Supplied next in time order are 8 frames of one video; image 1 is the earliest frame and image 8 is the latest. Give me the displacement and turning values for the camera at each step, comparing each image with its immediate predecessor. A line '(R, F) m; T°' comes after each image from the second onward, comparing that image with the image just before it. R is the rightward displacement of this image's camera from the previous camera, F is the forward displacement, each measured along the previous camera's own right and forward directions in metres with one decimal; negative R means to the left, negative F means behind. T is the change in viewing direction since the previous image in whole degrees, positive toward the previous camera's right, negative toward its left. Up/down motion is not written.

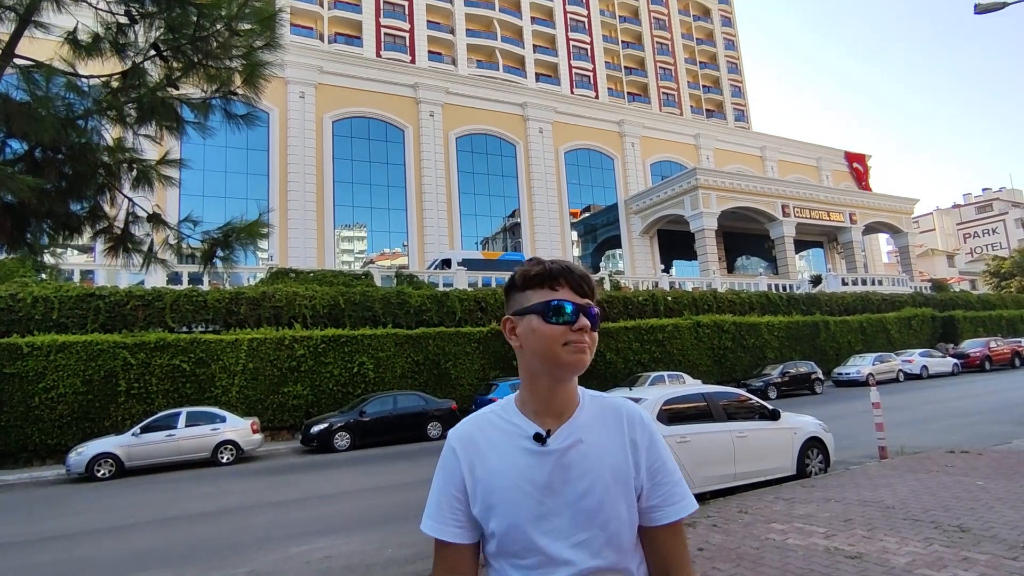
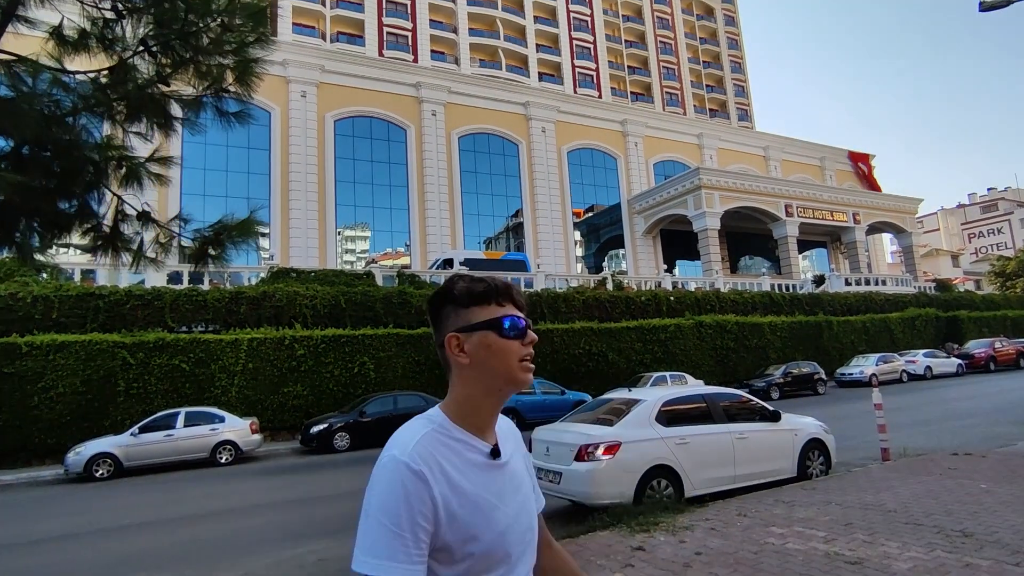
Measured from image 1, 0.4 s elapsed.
(+0.1, +0.1) m; 0°
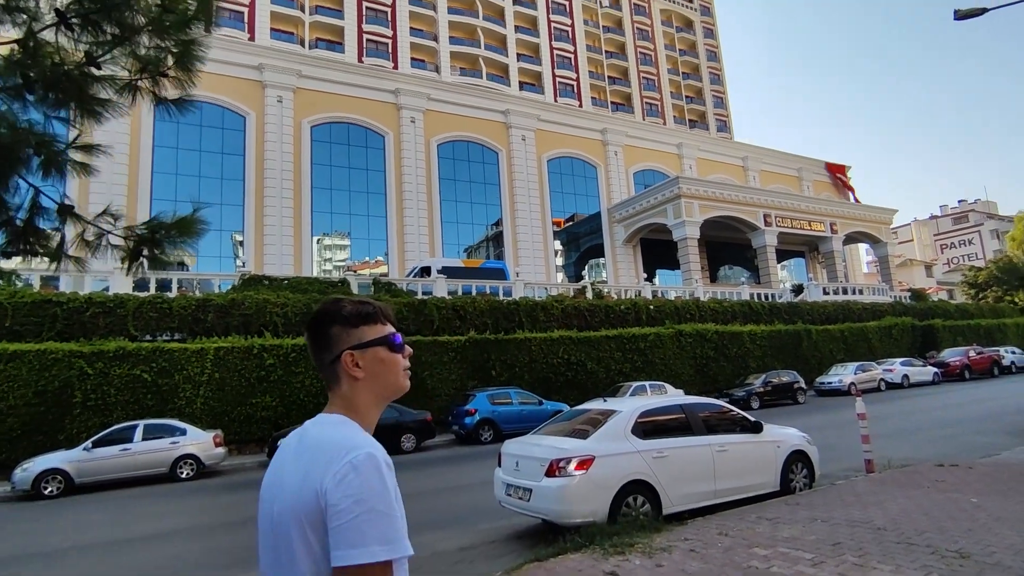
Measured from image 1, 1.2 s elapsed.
(+0.1, +0.4) m; +2°
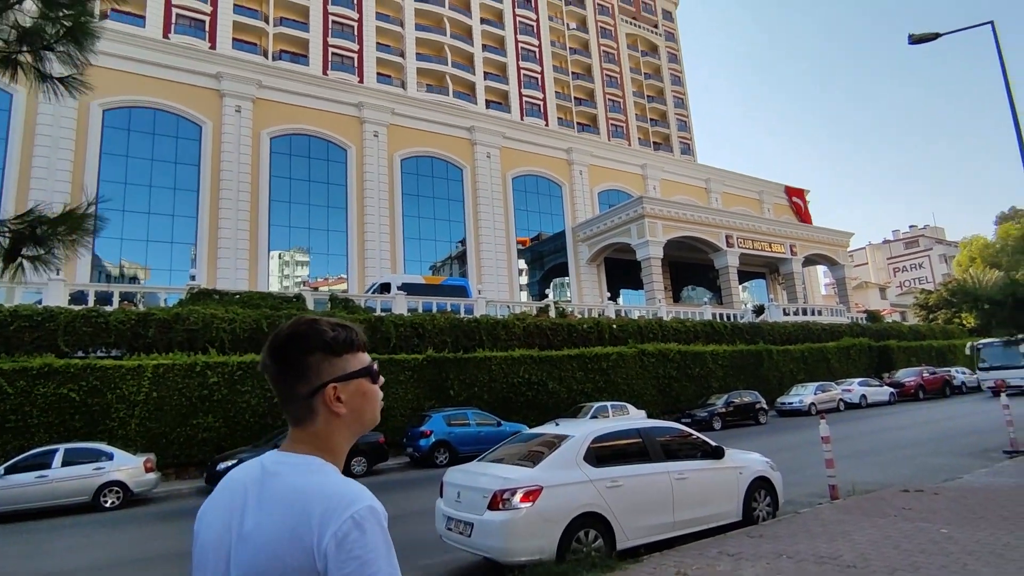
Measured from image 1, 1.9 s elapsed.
(+0.2, +0.5) m; +3°
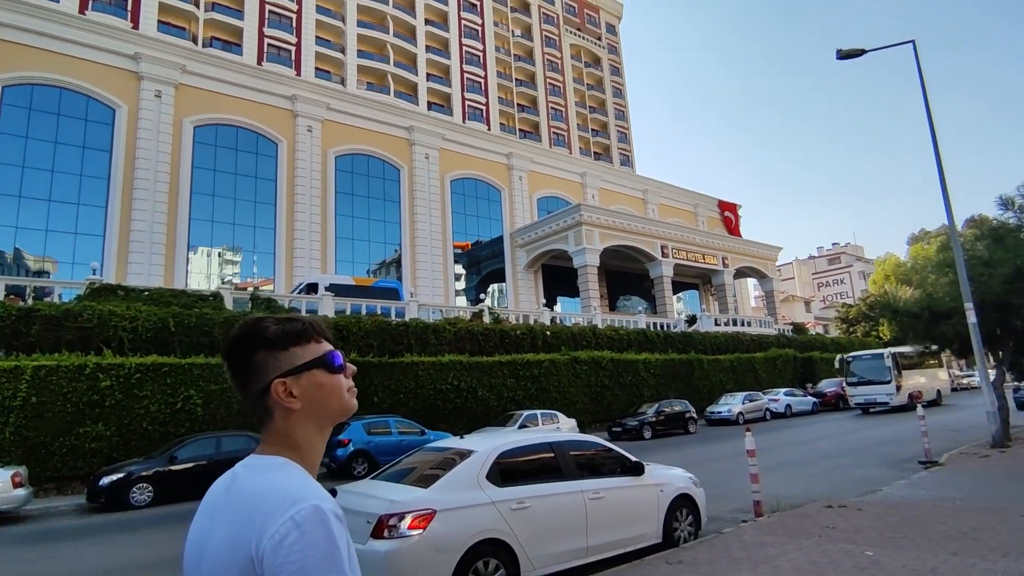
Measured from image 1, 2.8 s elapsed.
(+0.3, +0.6) m; +5°
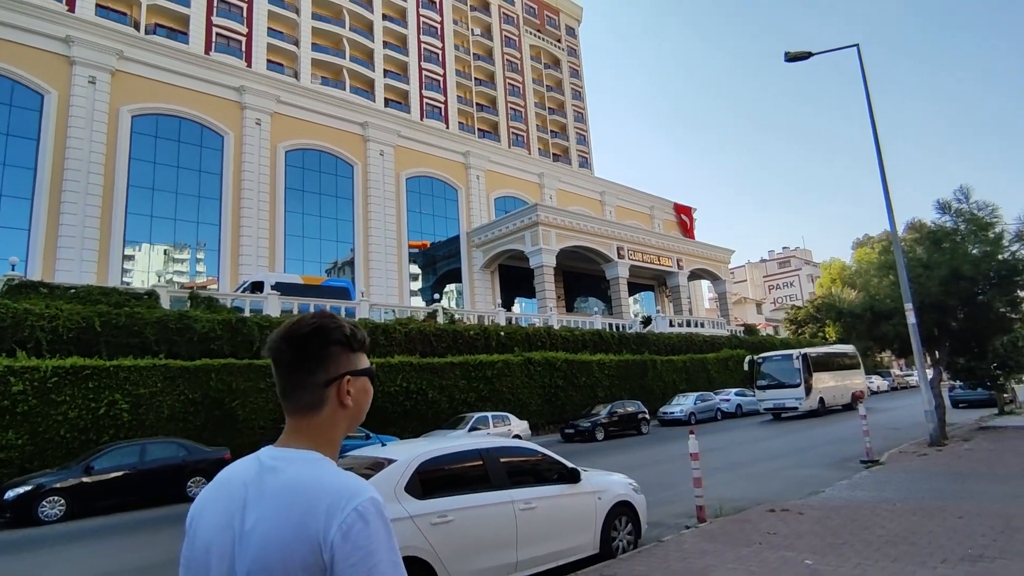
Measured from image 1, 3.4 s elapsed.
(+0.3, +0.3) m; +4°
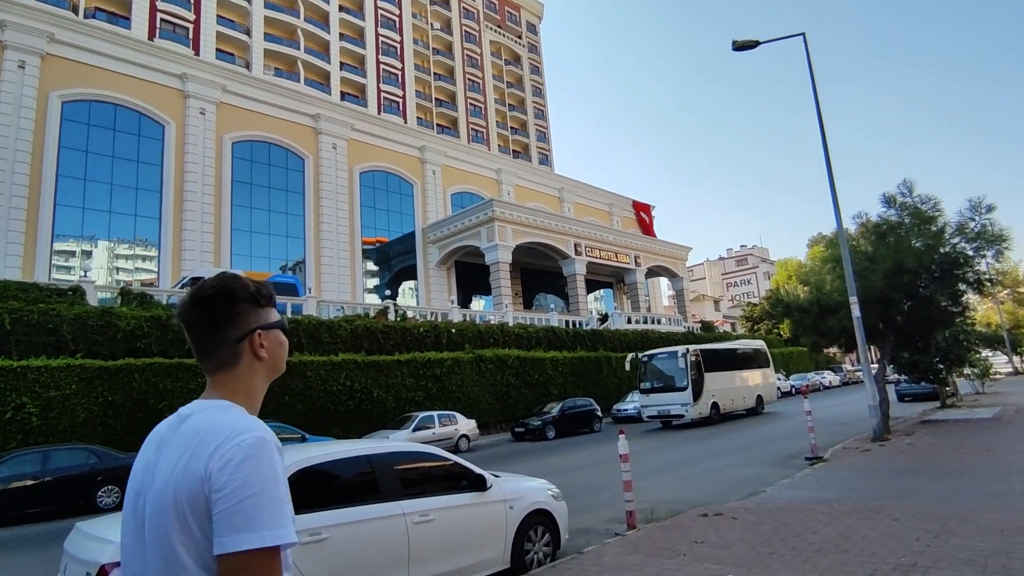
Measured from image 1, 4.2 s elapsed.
(+0.5, +0.5) m; +3°
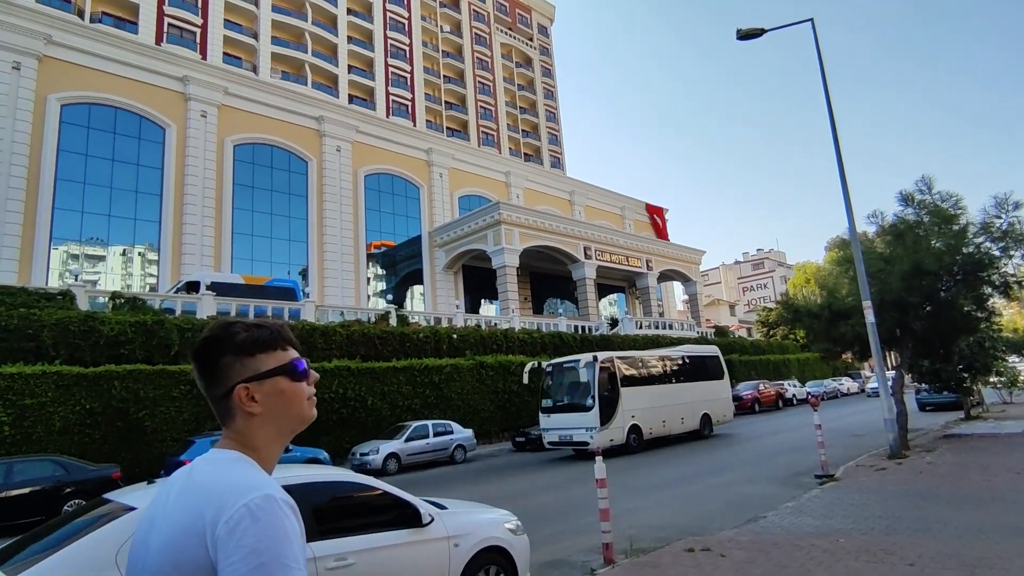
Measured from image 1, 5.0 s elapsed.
(+0.5, +0.7) m; -1°
